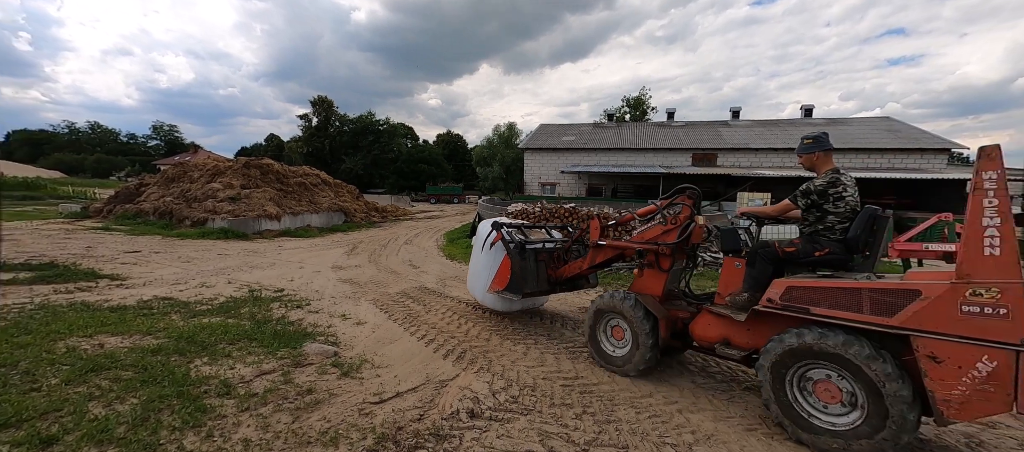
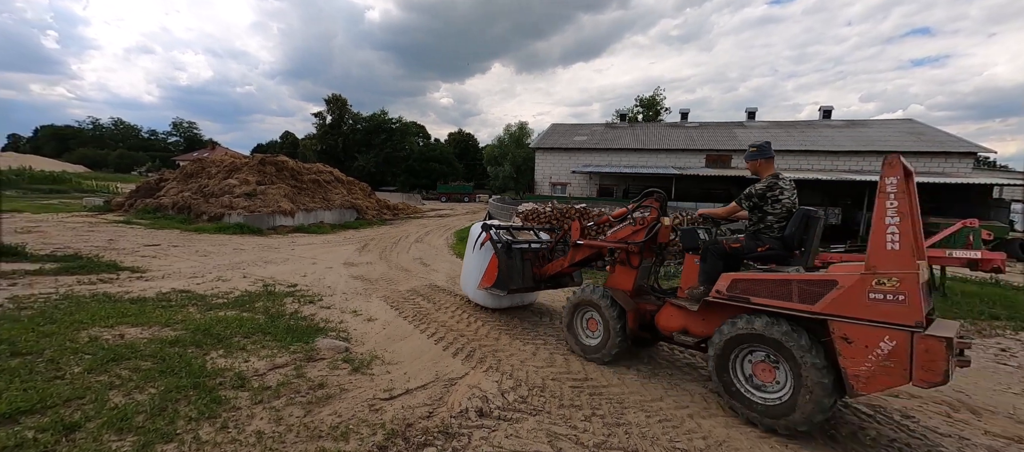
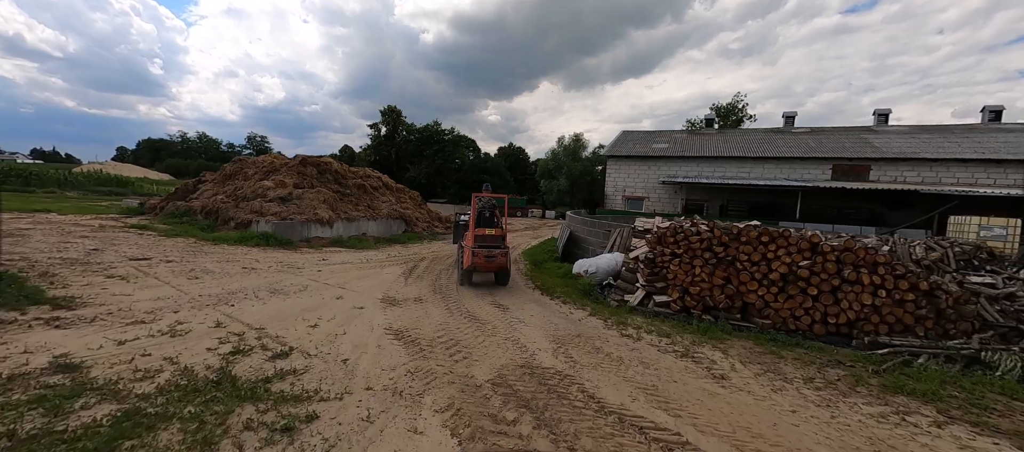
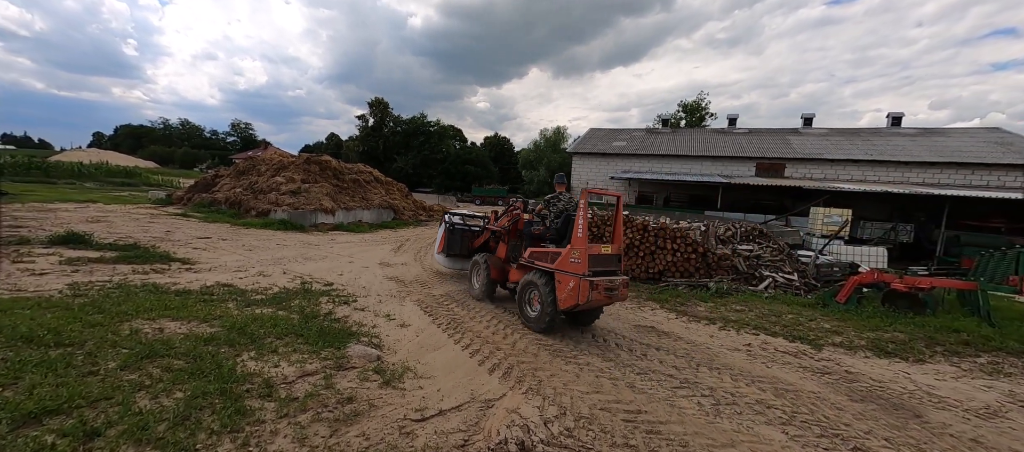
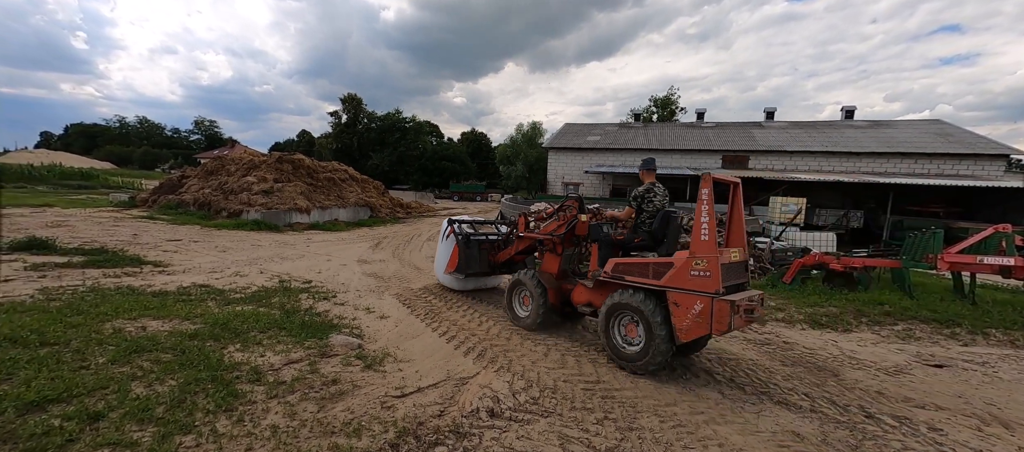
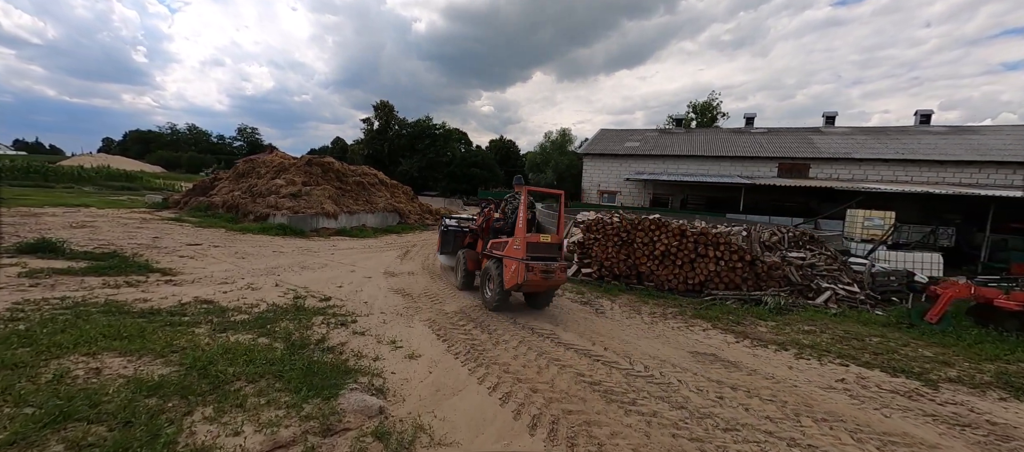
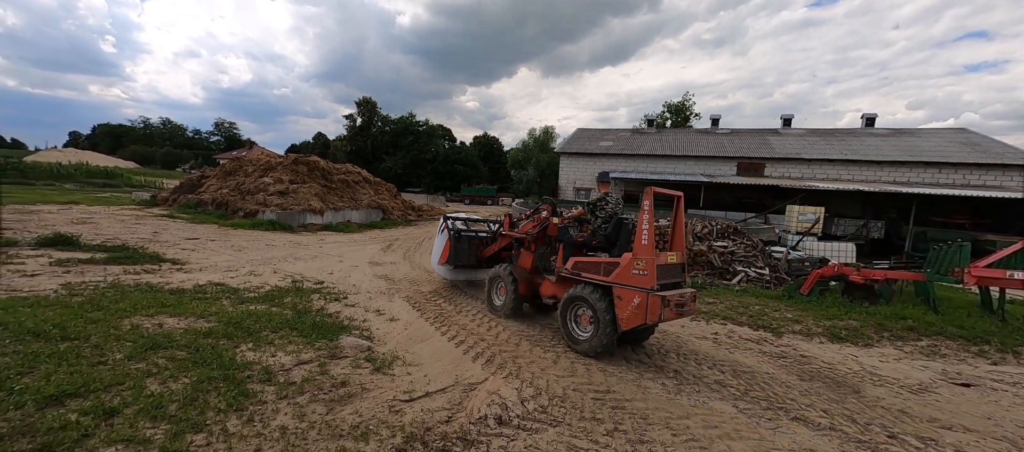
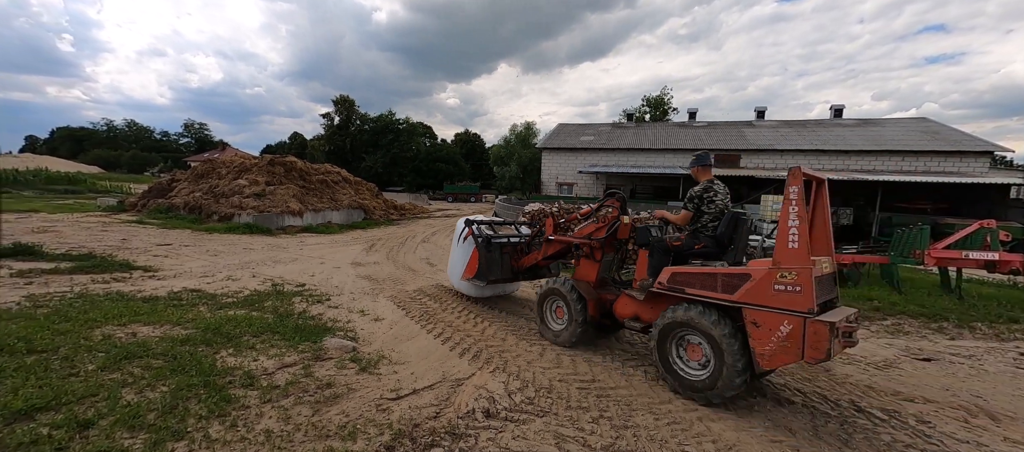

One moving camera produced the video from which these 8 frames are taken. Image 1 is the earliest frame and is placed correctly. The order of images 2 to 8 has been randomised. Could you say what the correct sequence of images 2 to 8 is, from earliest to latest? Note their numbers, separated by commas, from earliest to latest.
2, 8, 5, 7, 4, 6, 3
